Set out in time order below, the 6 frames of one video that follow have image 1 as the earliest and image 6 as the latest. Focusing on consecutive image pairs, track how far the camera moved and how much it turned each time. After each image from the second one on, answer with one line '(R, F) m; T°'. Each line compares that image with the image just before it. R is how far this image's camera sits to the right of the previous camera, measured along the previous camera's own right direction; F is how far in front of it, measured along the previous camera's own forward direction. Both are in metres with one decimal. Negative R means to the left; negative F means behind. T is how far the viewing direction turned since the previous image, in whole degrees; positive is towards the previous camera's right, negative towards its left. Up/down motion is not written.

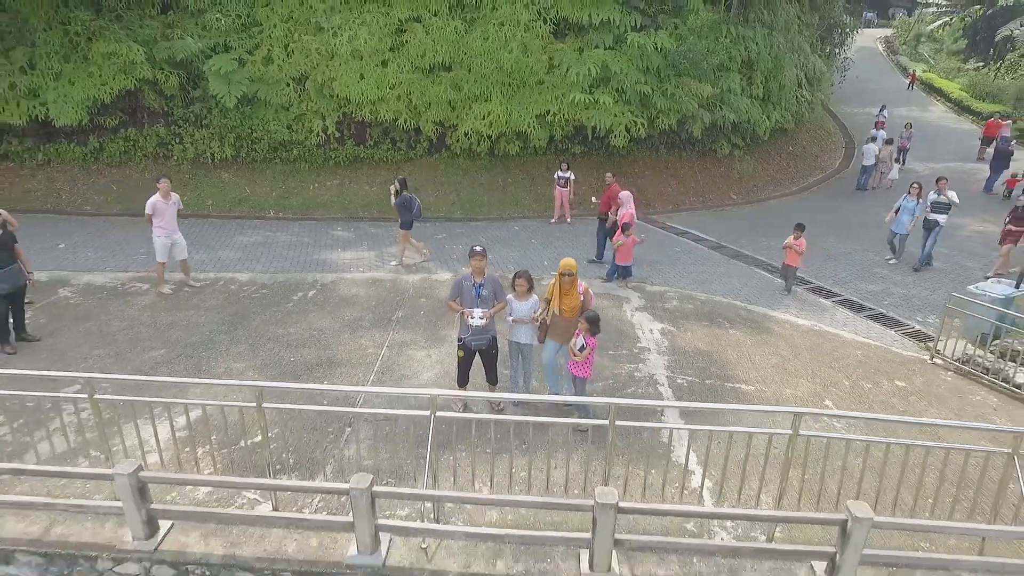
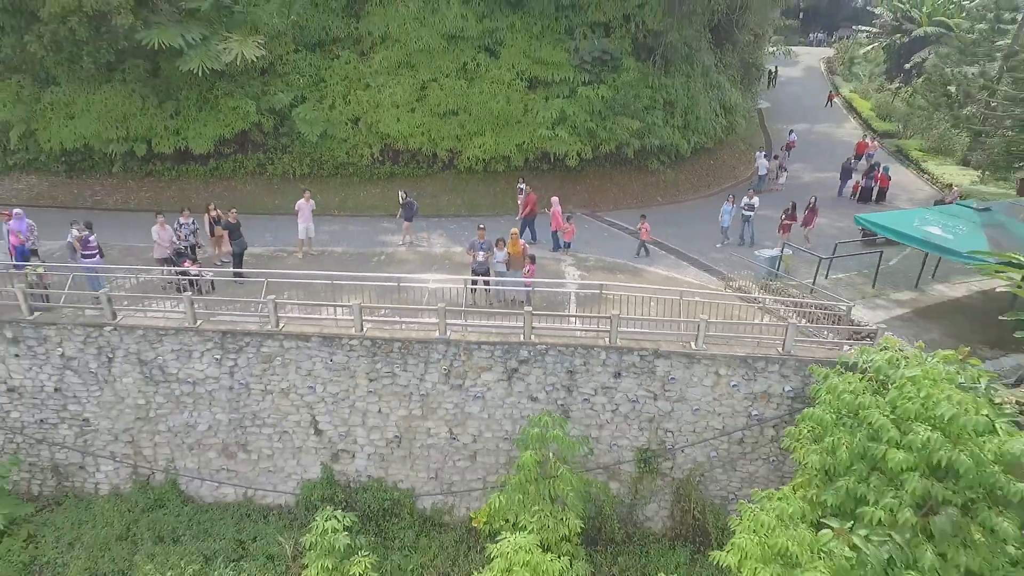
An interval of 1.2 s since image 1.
(+0.1, -3.4) m; +1°
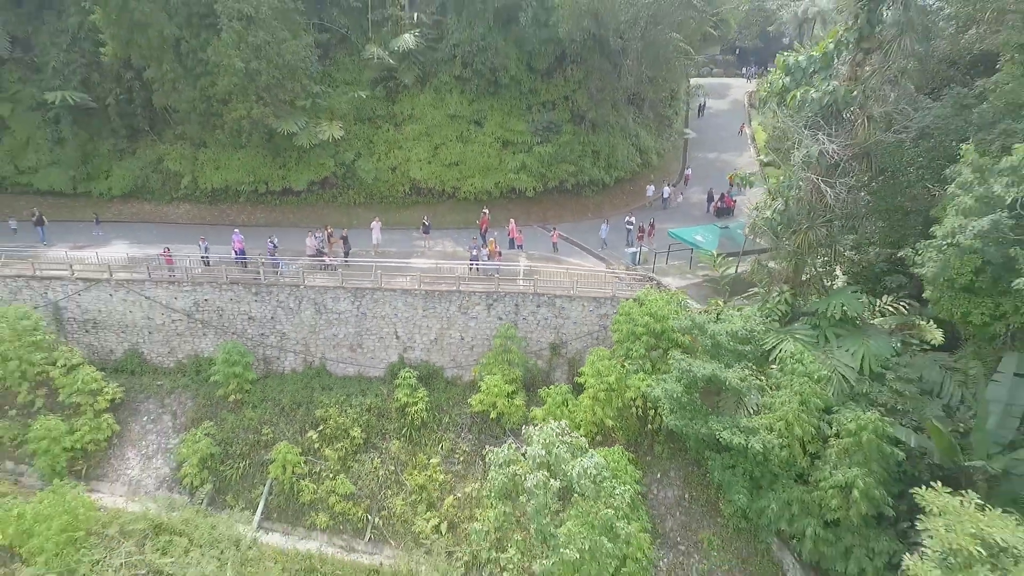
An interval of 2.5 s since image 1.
(+0.2, -6.3) m; +1°
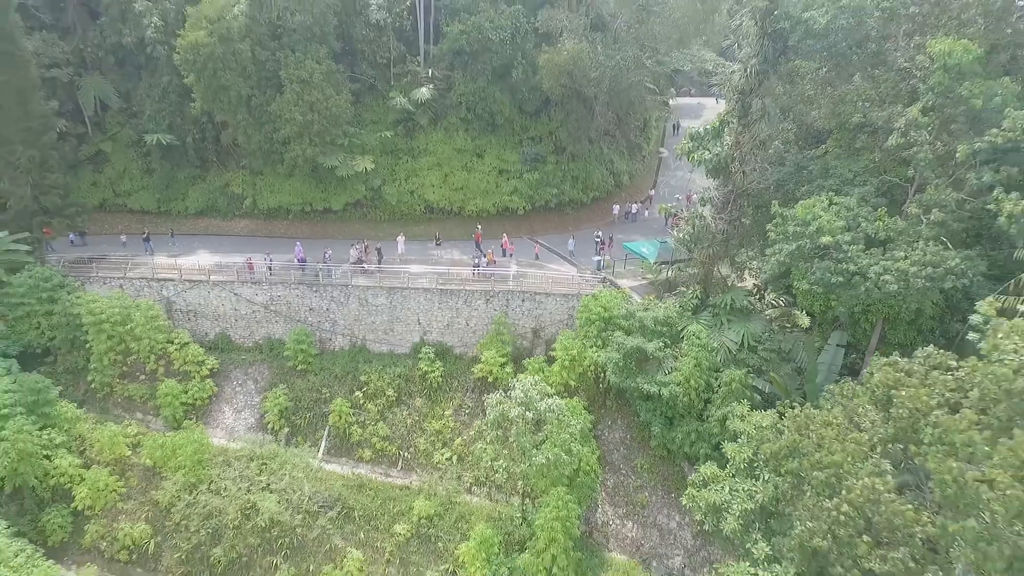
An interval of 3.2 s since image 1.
(+0.2, -4.2) m; 0°
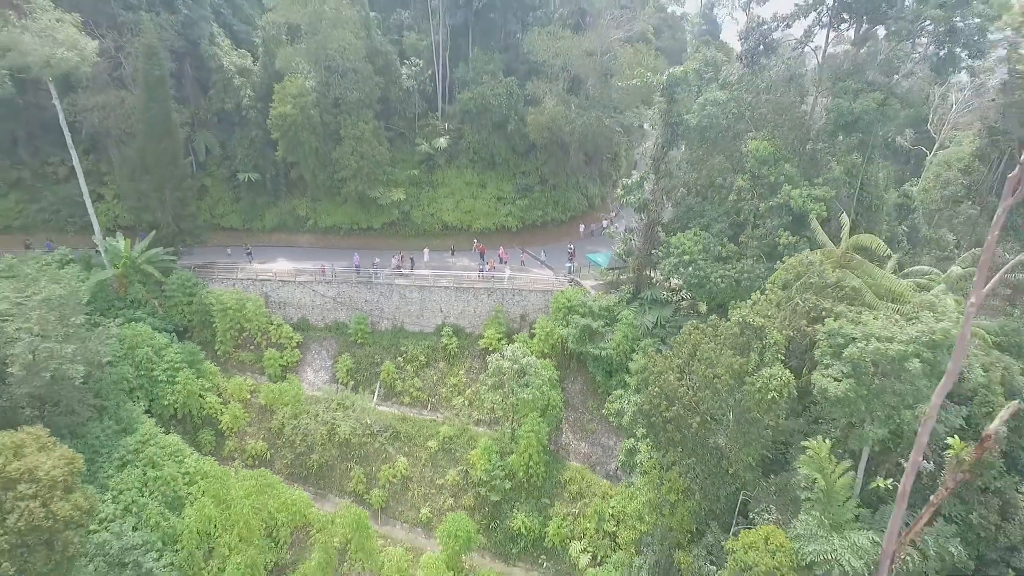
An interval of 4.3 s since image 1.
(+0.3, -6.8) m; 0°
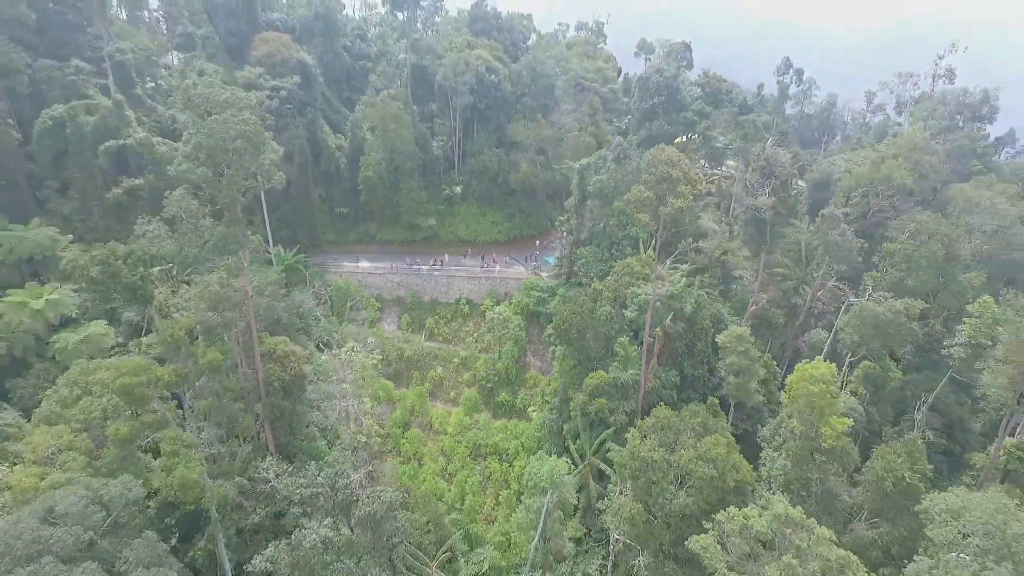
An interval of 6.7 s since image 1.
(+0.7, -16.6) m; 0°
